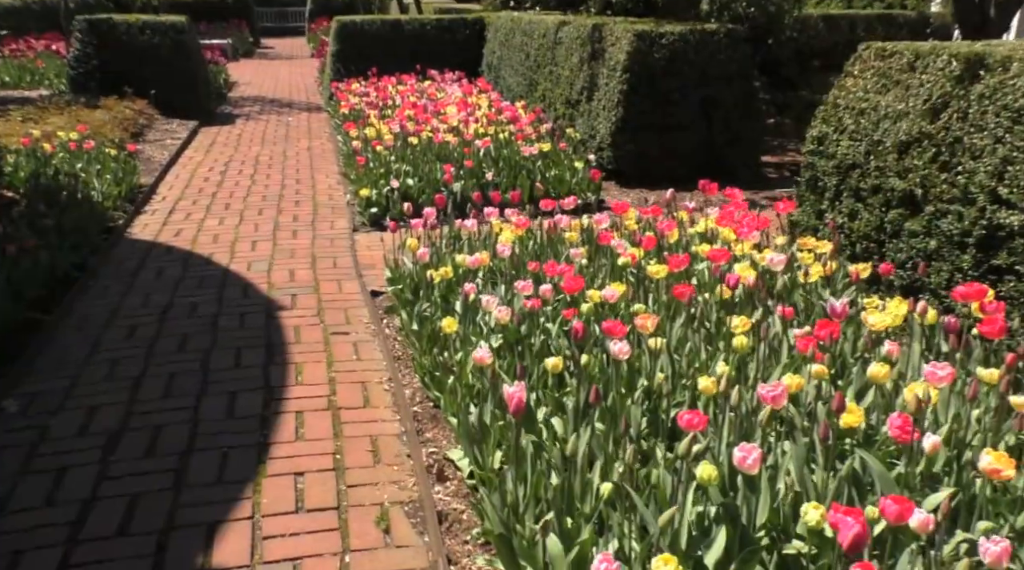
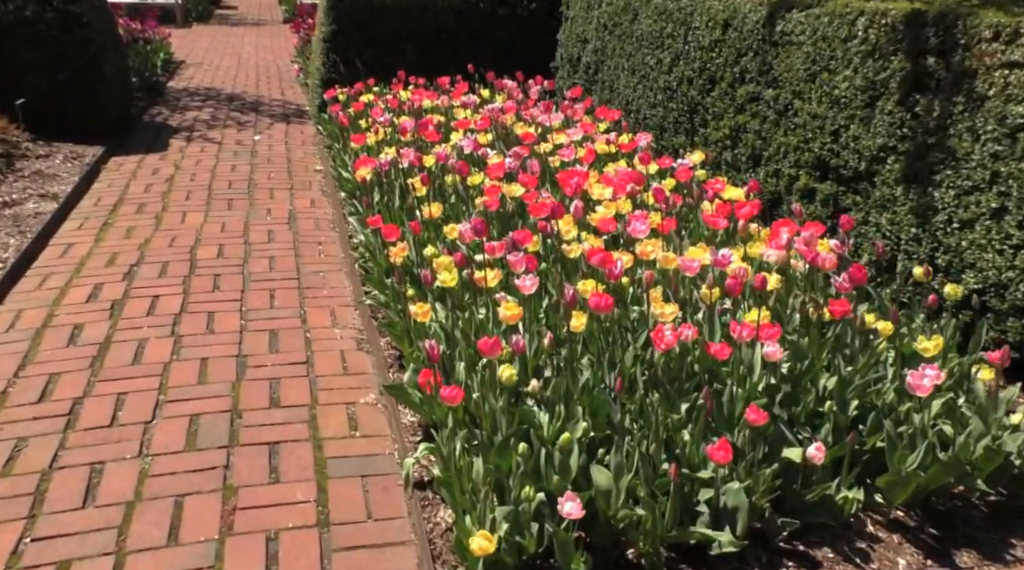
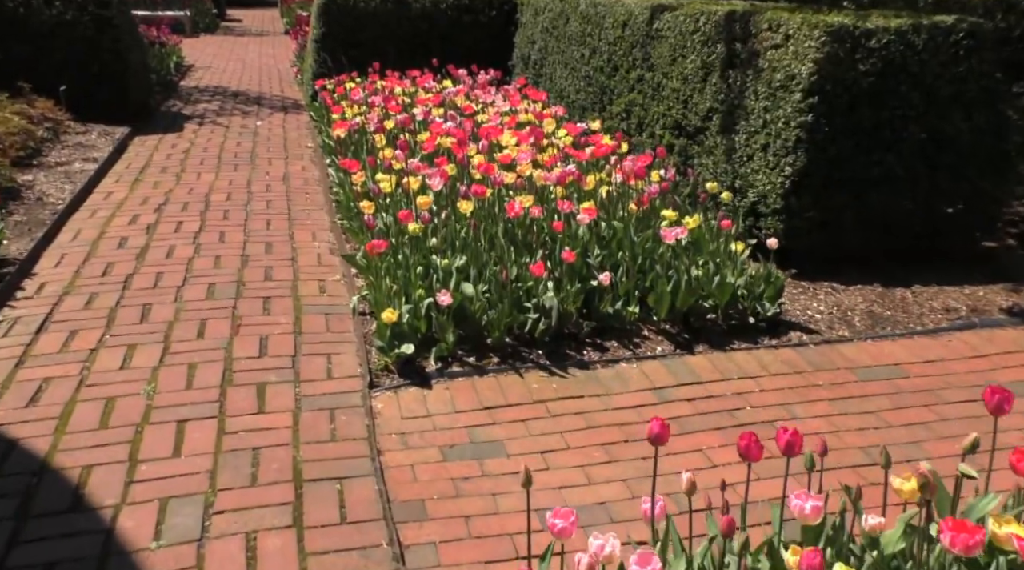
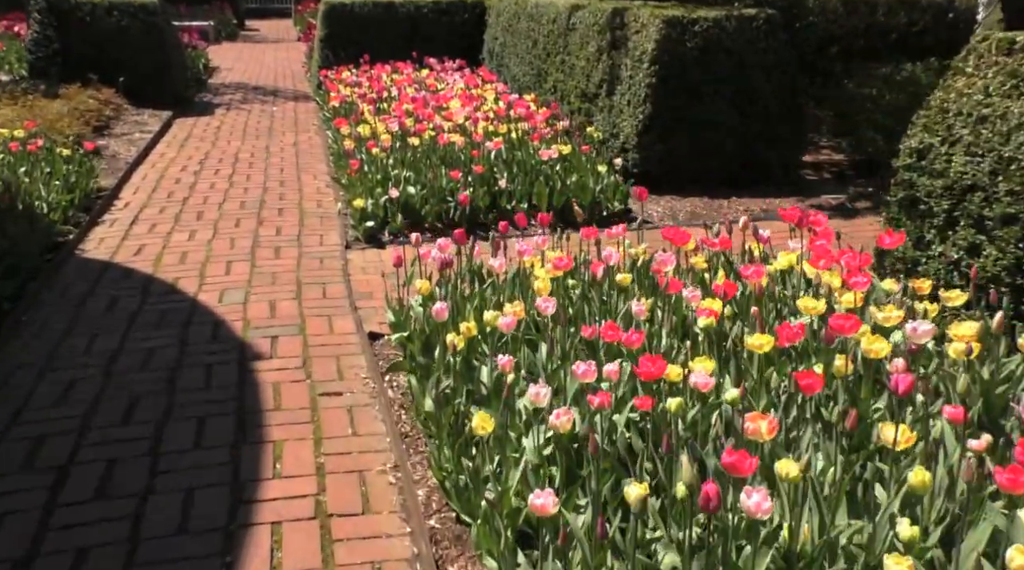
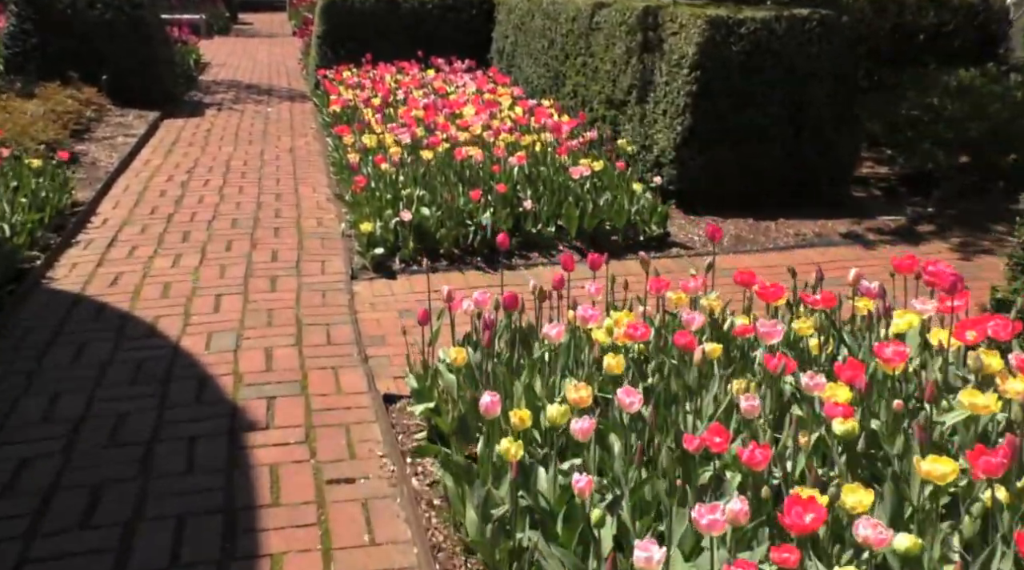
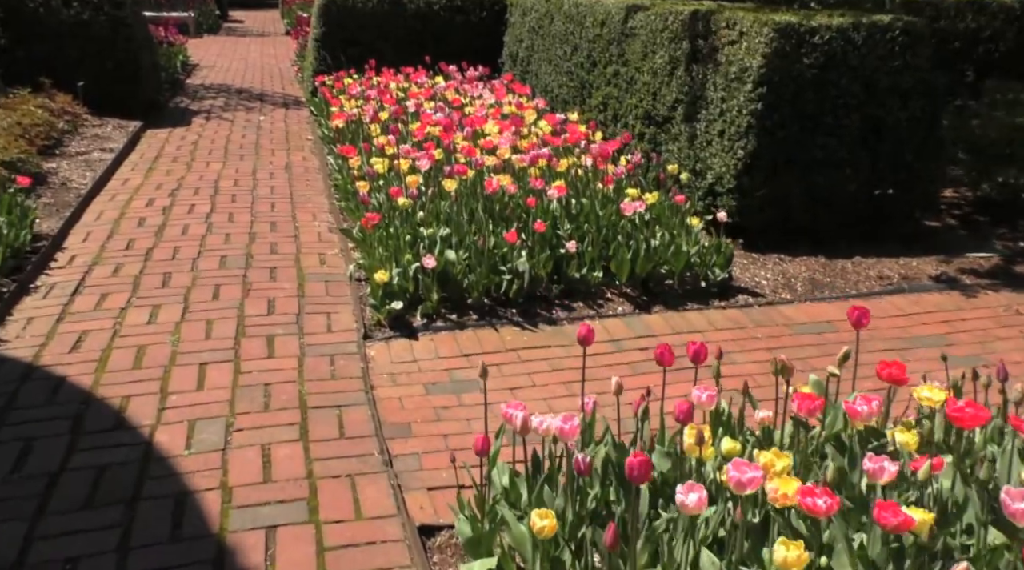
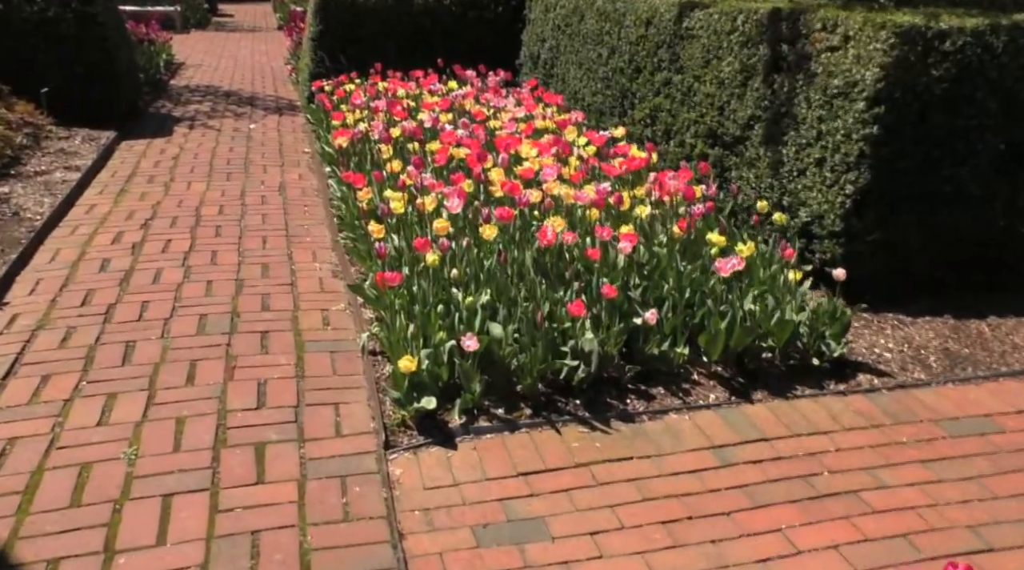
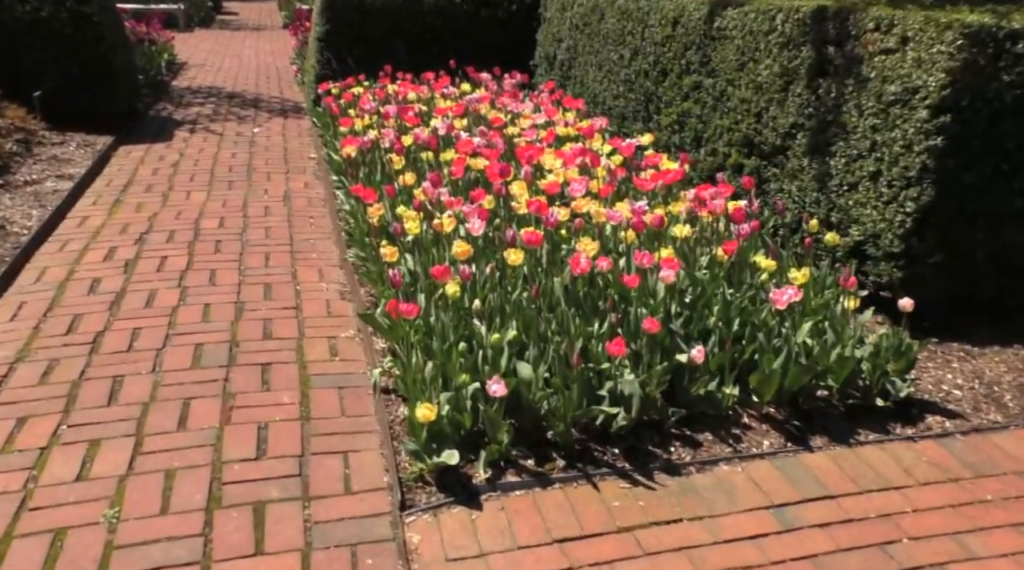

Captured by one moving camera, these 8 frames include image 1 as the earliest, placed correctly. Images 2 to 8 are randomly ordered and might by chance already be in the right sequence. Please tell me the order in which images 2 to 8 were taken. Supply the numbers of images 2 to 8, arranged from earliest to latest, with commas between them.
4, 5, 6, 3, 7, 8, 2
